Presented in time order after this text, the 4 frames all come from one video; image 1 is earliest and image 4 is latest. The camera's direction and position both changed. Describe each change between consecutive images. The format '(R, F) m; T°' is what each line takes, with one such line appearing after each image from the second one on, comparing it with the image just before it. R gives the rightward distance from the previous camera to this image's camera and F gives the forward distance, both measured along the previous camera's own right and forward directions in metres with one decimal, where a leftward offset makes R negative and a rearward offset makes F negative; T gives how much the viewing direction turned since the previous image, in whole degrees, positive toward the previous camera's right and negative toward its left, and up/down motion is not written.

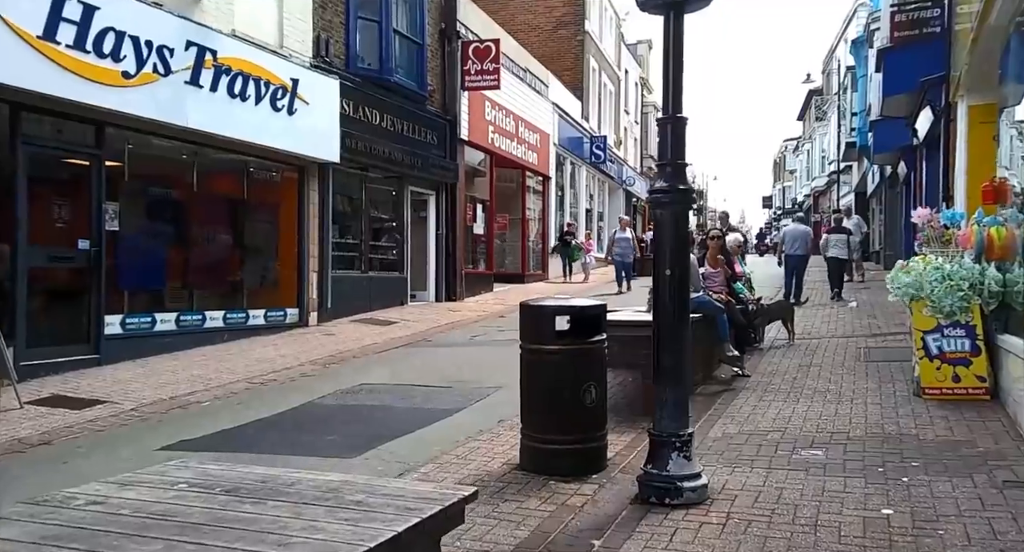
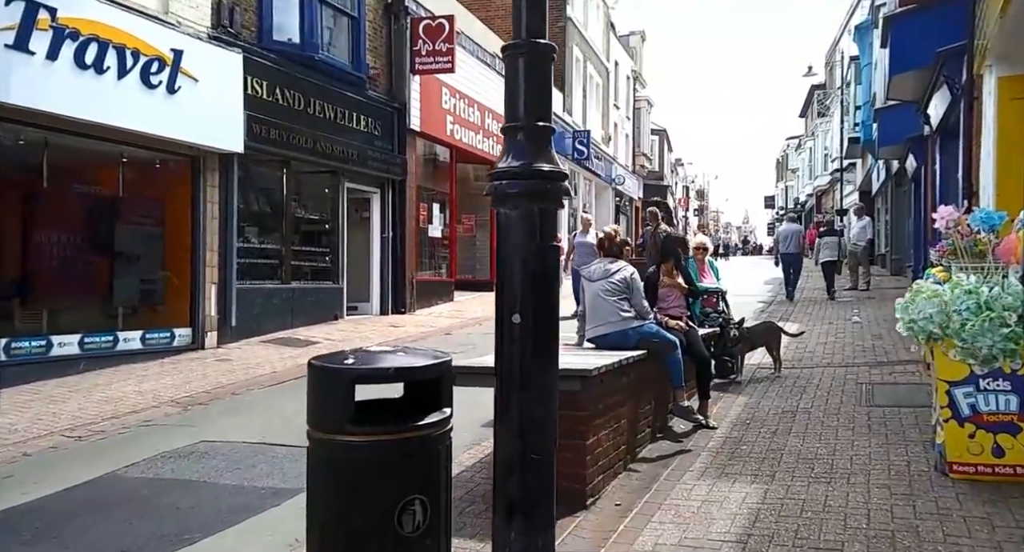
(+0.9, +2.4) m; 0°
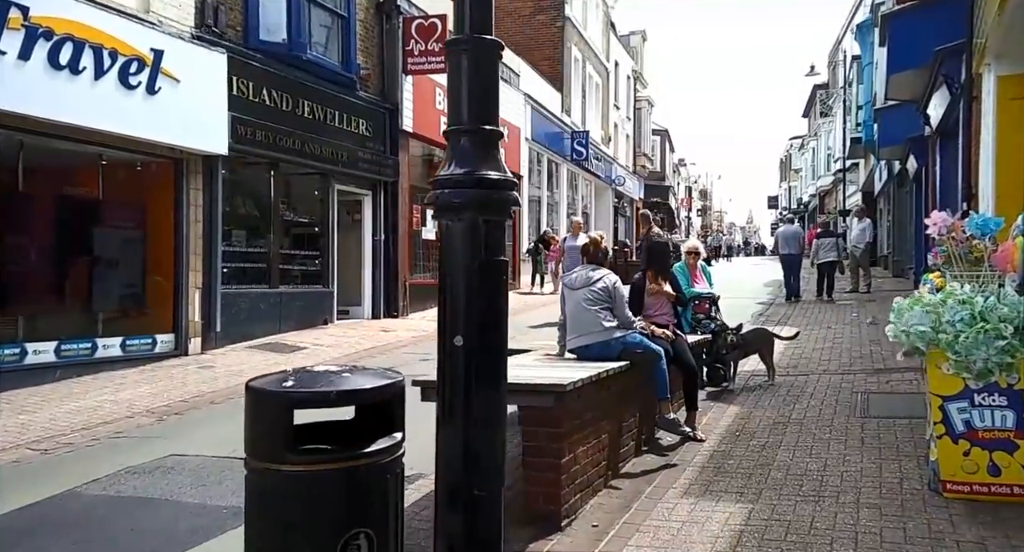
(+0.2, +0.3) m; 0°
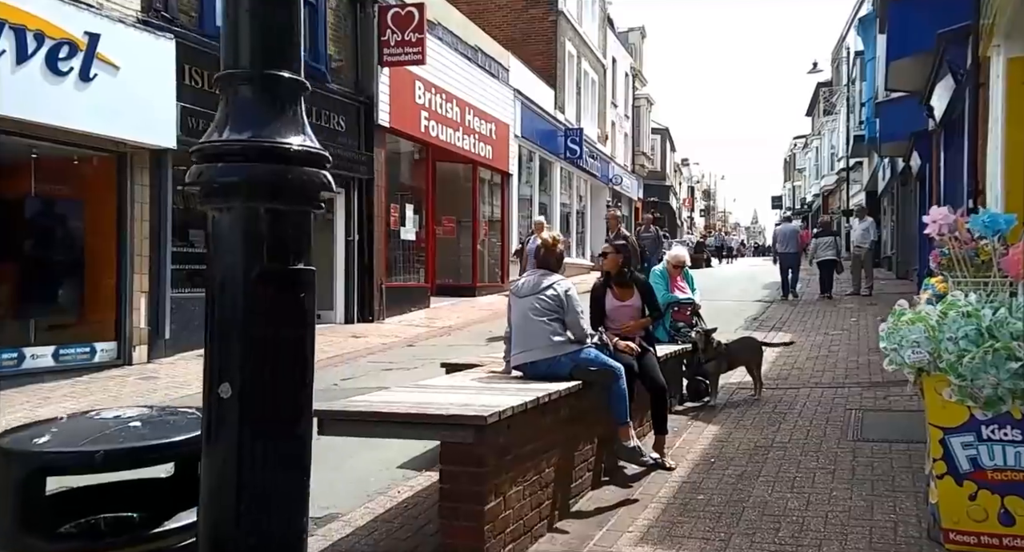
(+0.4, +0.9) m; 0°
